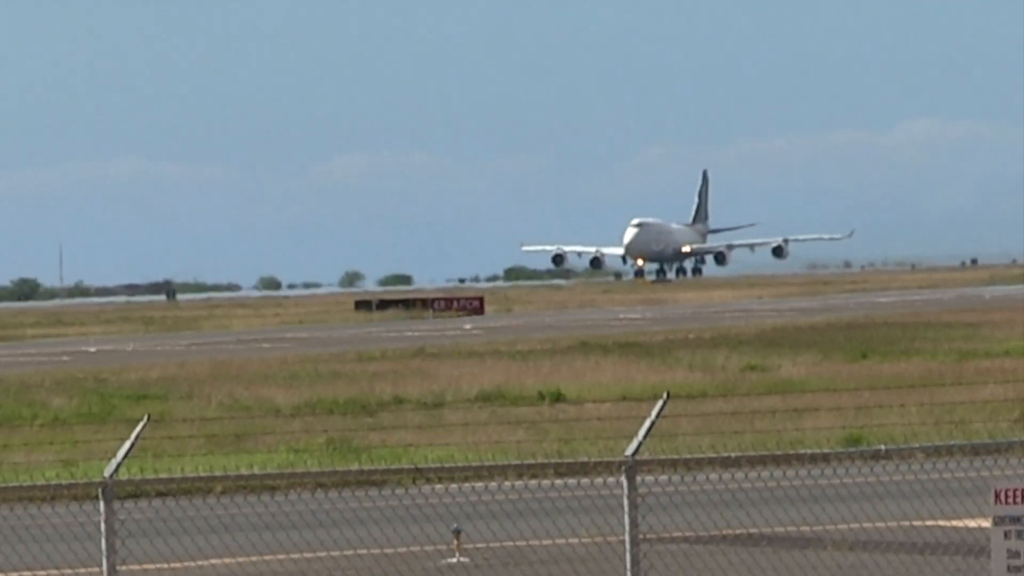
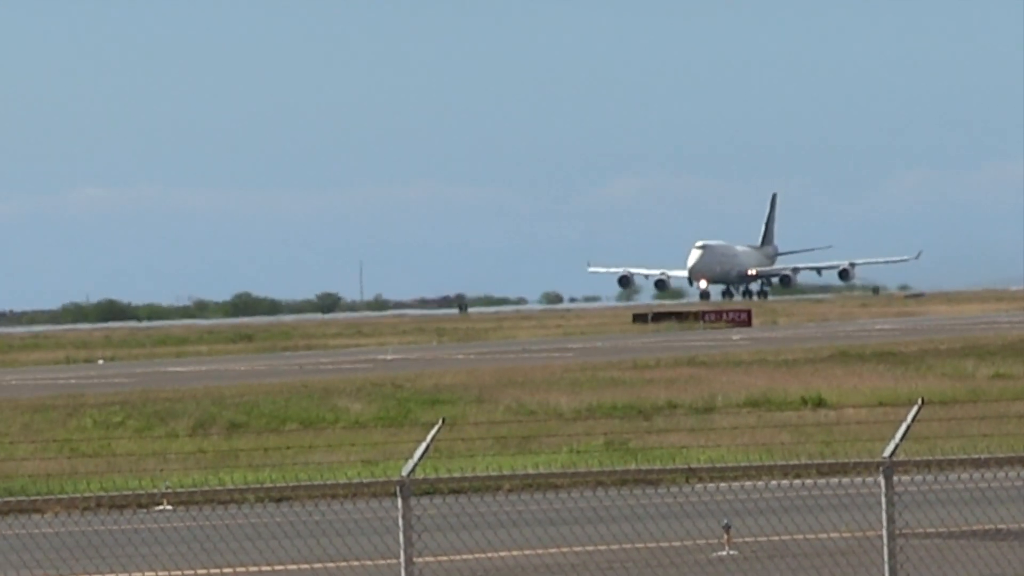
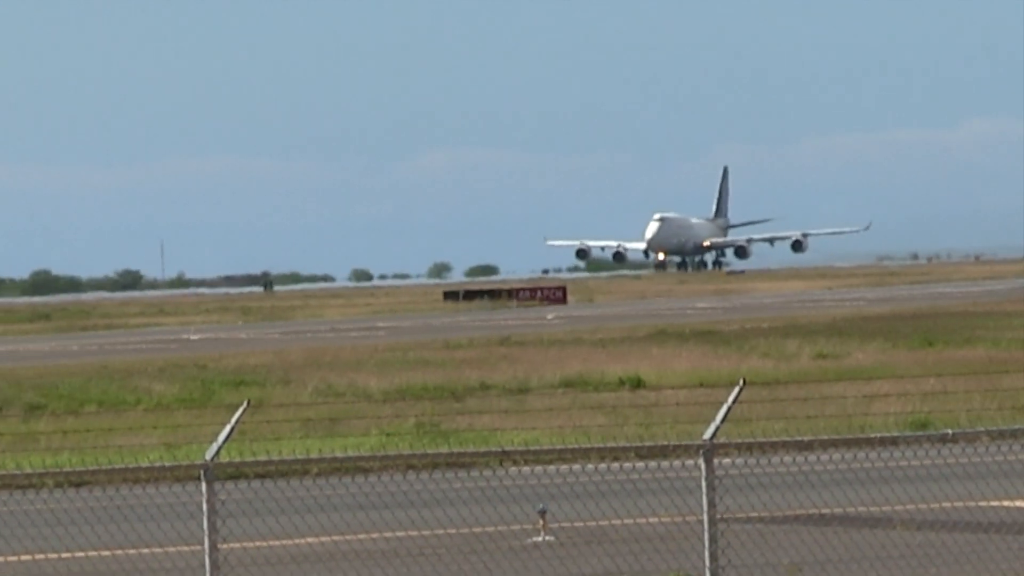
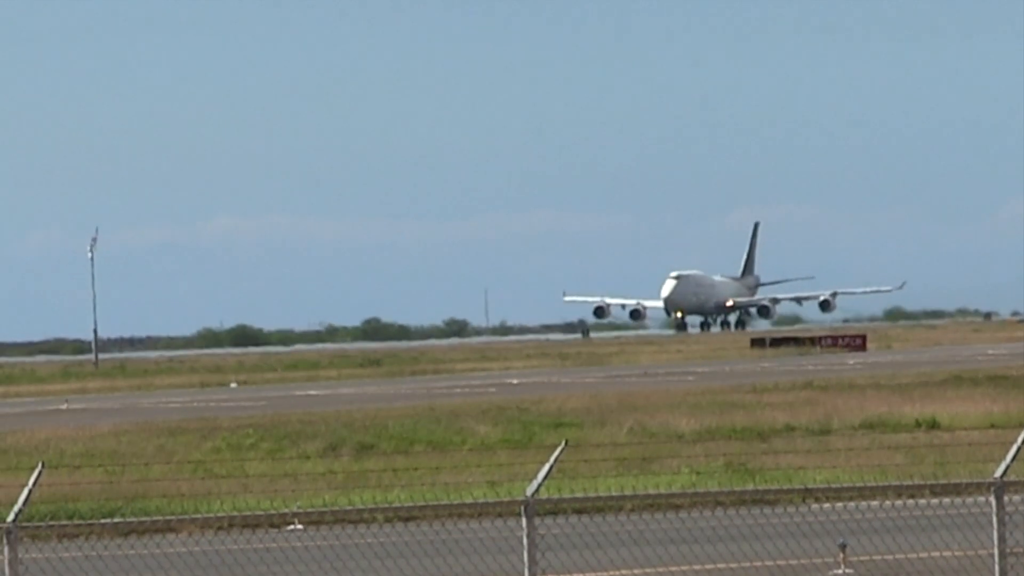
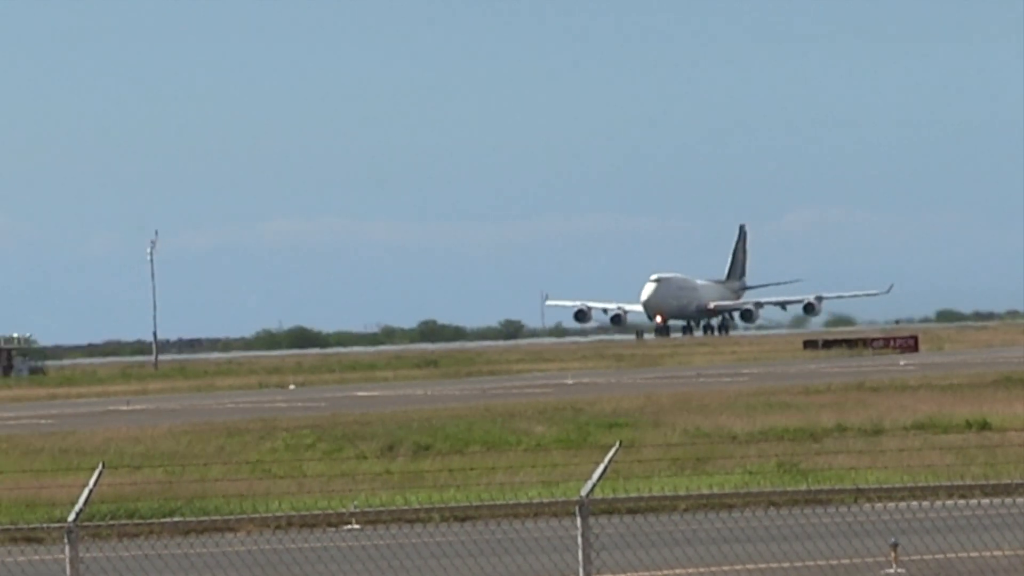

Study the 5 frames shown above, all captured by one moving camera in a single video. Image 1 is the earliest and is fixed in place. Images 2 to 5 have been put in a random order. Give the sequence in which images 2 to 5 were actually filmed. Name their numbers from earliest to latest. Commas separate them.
3, 2, 4, 5
